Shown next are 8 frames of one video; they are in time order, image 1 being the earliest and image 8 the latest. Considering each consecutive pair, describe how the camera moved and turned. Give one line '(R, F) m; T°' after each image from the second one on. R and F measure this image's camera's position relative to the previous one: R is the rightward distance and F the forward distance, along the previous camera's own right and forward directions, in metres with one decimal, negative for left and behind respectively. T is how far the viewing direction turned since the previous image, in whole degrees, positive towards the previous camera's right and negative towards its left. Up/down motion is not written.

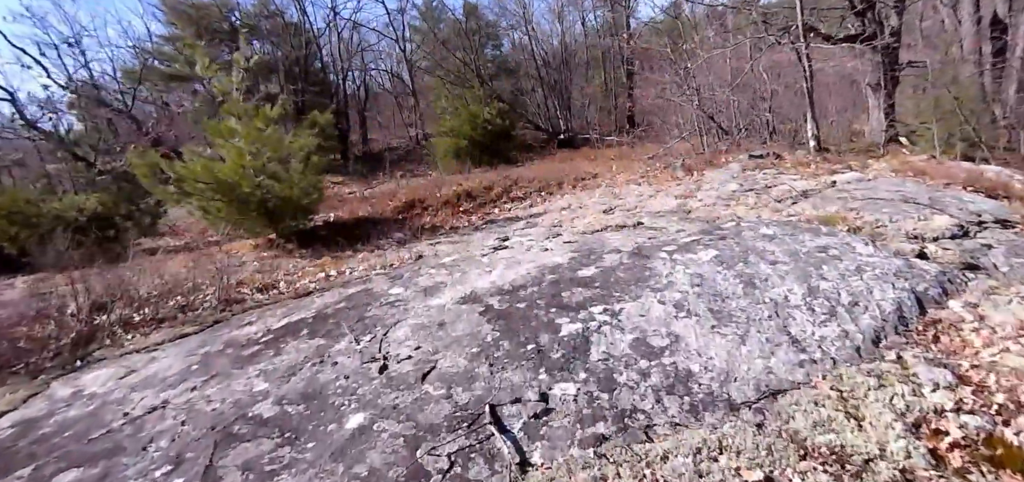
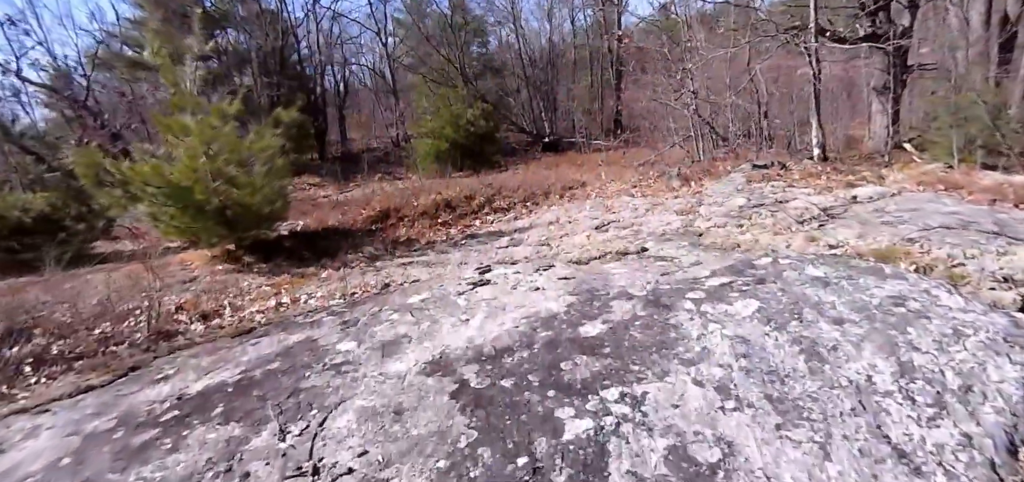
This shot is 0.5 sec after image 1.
(0.0, +1.0) m; +2°
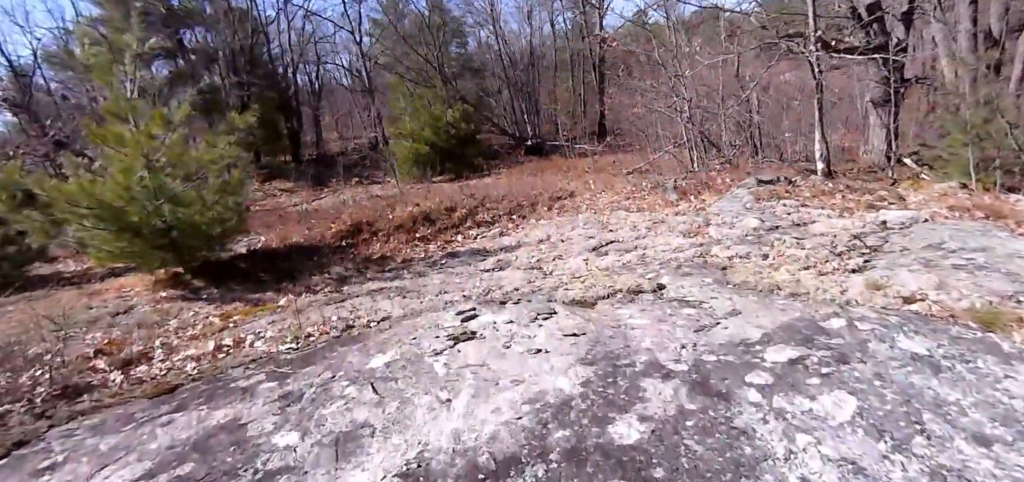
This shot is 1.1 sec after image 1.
(-0.1, +0.9) m; +2°
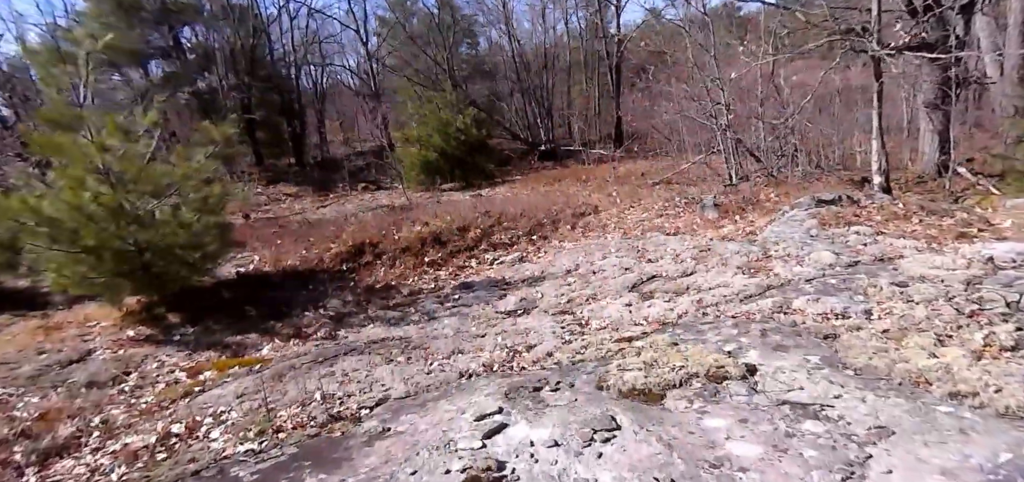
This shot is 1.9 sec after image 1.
(-0.2, +1.2) m; -1°
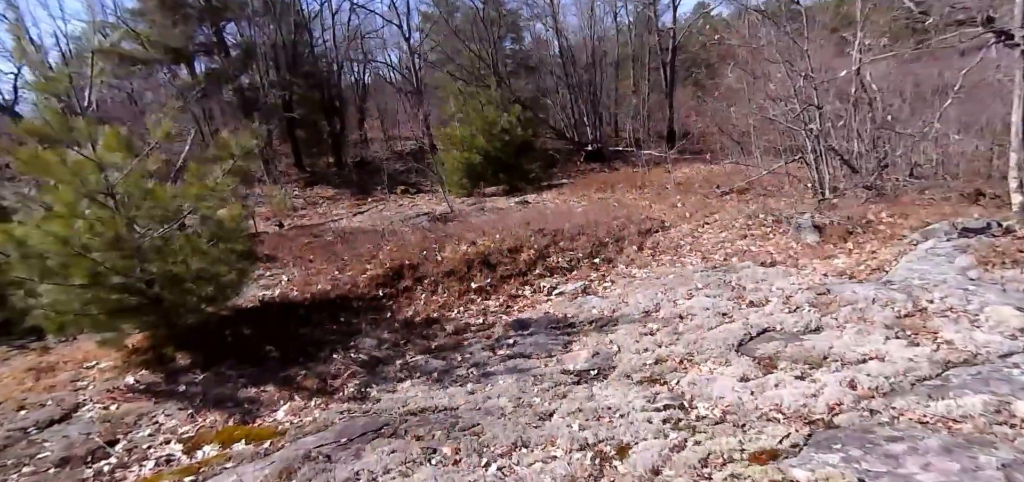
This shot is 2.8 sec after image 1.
(-0.3, +1.3) m; -4°
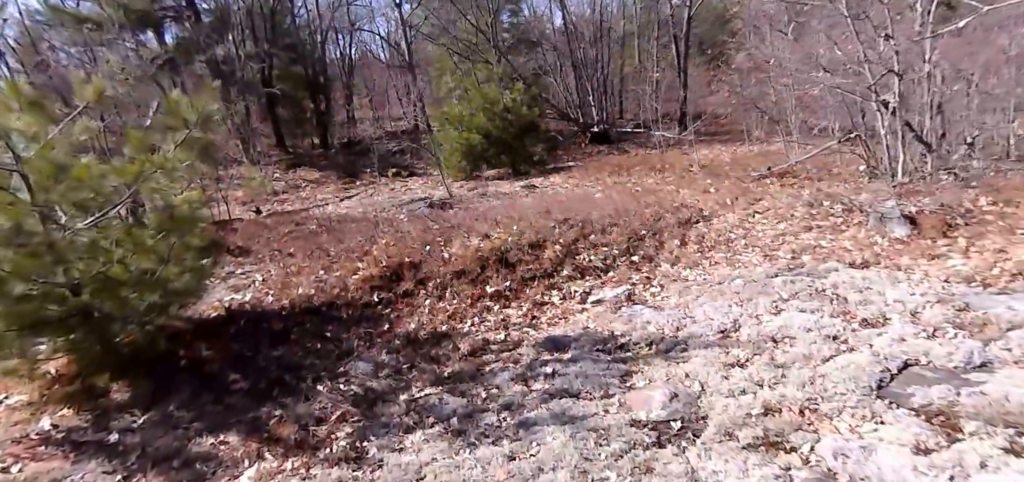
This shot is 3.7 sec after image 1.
(-0.4, +1.5) m; +1°
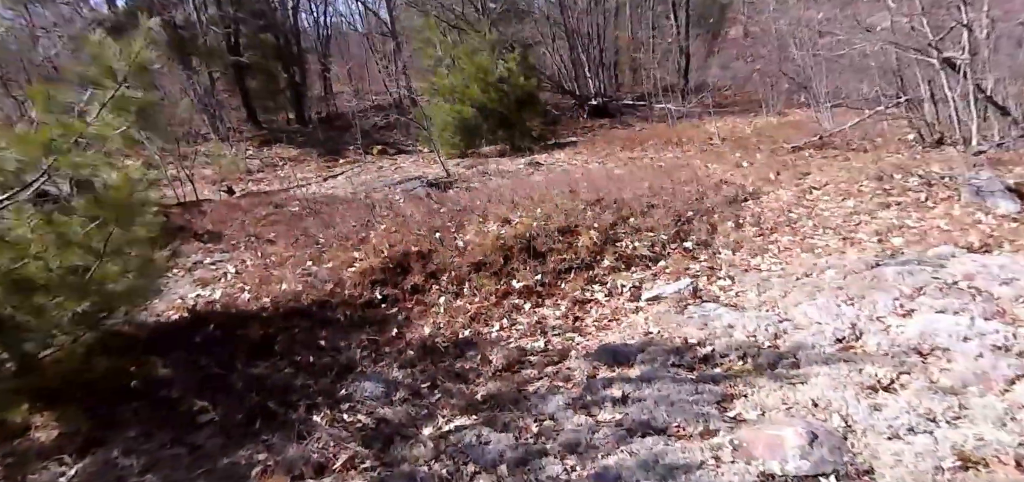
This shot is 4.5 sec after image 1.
(-0.5, +1.2) m; +2°
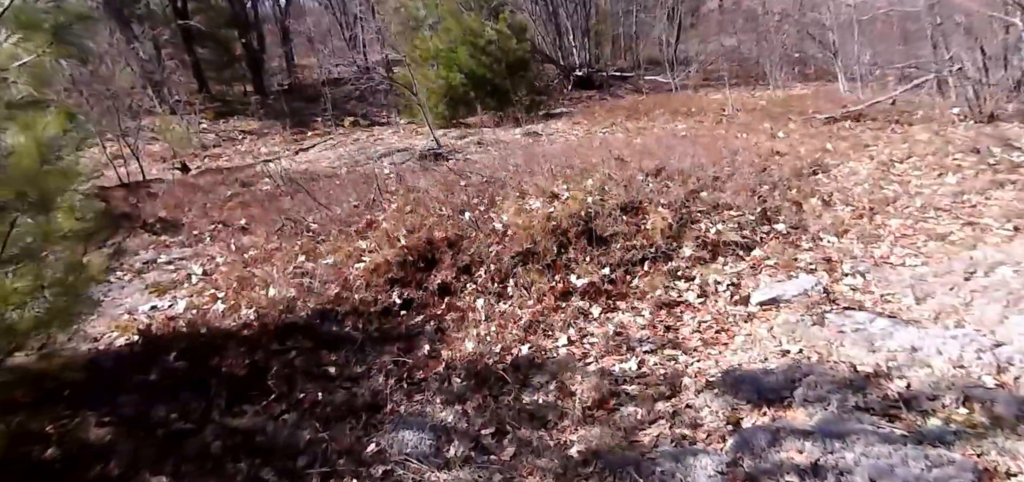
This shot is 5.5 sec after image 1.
(-0.7, +1.4) m; +3°
